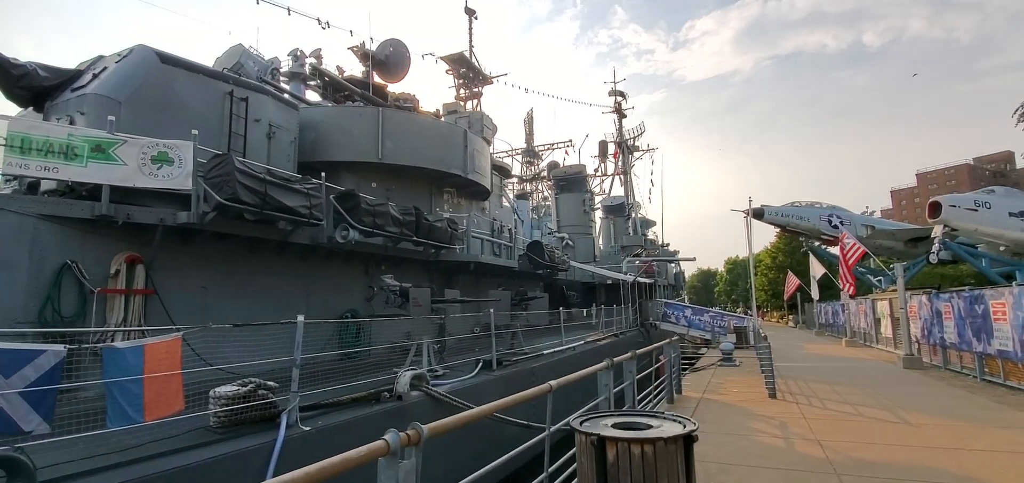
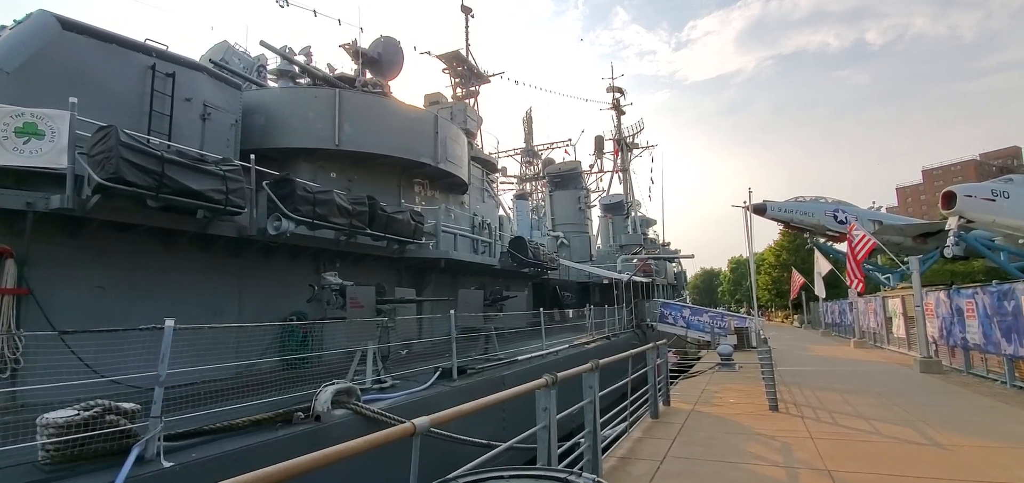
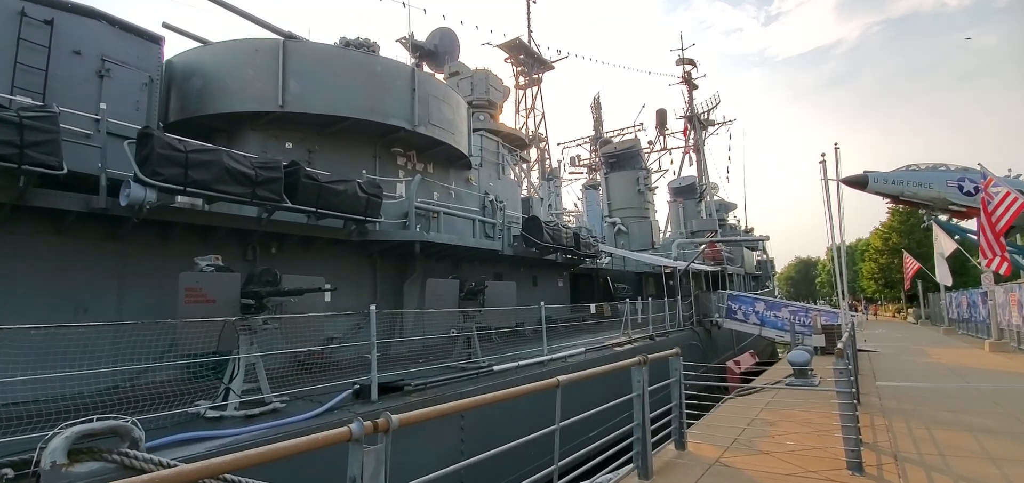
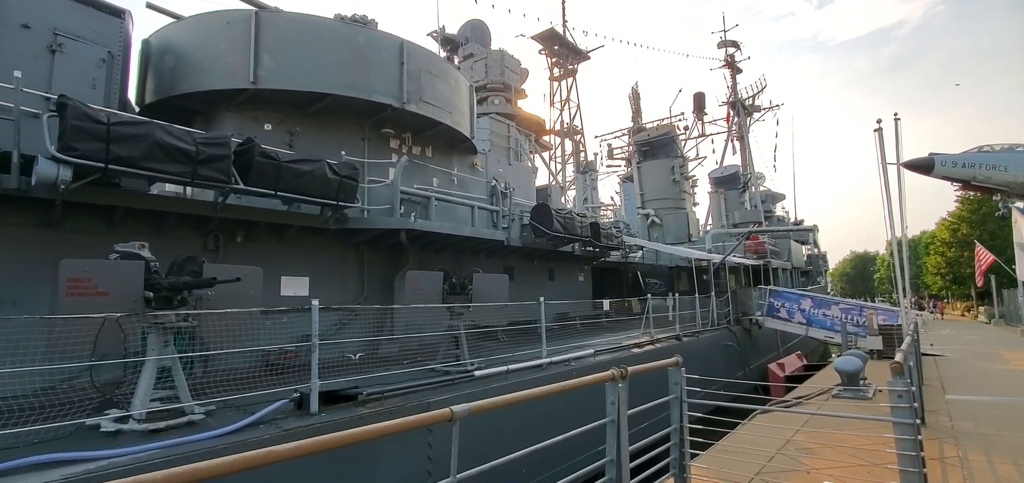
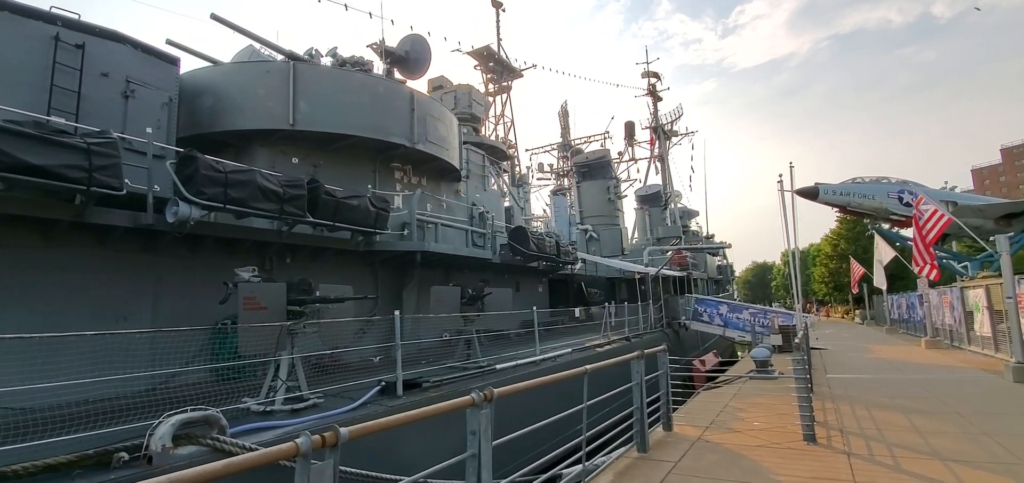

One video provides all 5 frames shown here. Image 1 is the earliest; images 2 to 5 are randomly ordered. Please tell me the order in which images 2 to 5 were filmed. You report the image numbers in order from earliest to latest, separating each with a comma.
2, 5, 3, 4
